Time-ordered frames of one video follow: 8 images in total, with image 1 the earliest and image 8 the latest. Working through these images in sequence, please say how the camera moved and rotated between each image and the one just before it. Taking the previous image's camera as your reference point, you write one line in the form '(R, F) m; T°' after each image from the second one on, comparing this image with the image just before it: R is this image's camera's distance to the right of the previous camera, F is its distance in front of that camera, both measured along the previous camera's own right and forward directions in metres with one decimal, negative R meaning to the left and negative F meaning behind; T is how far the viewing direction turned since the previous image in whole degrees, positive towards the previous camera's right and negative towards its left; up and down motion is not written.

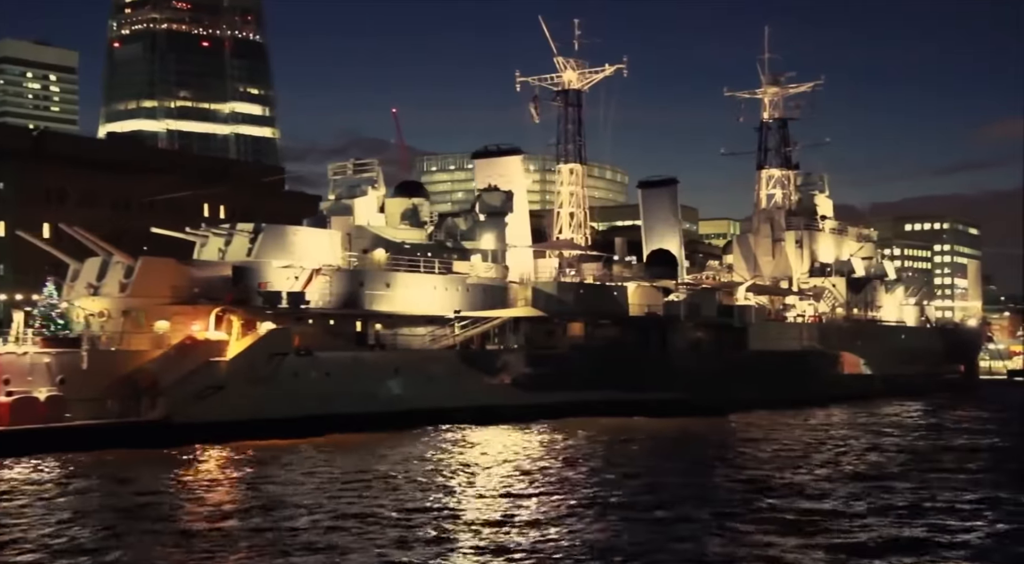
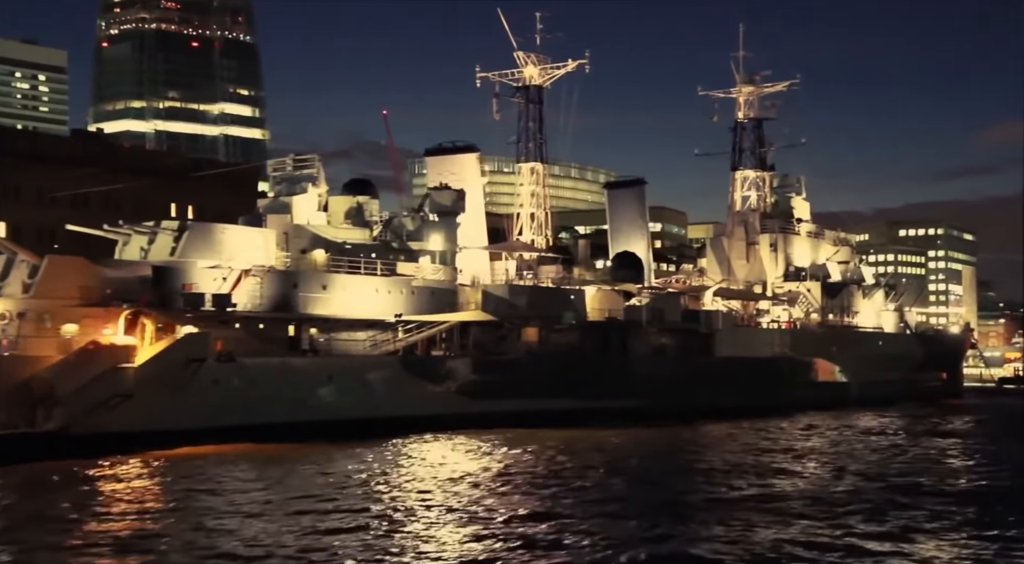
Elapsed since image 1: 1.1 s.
(+1.1, +1.7) m; 0°
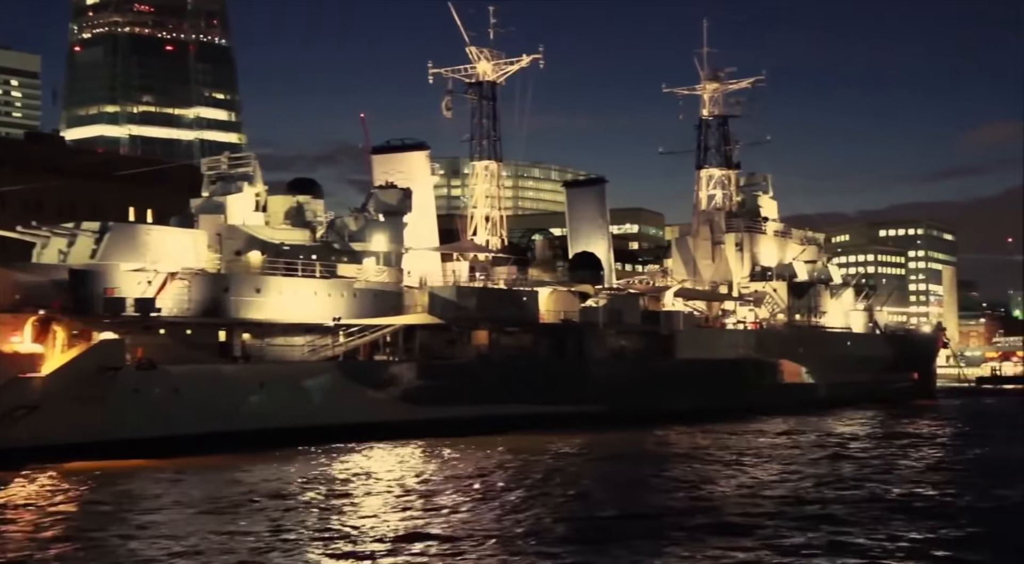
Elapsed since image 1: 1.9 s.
(+0.8, +1.3) m; +1°
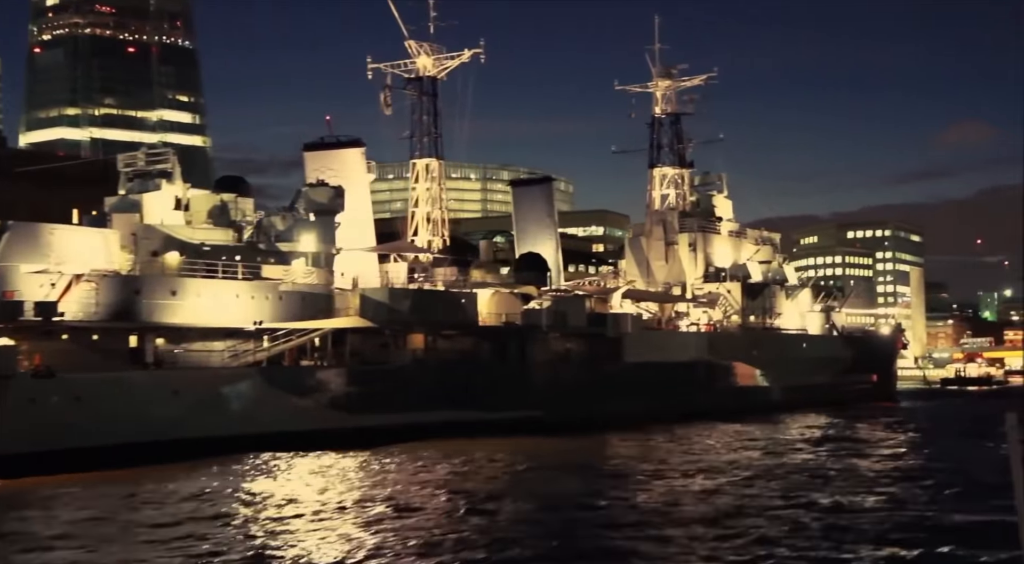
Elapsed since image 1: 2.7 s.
(+0.8, +1.4) m; +1°
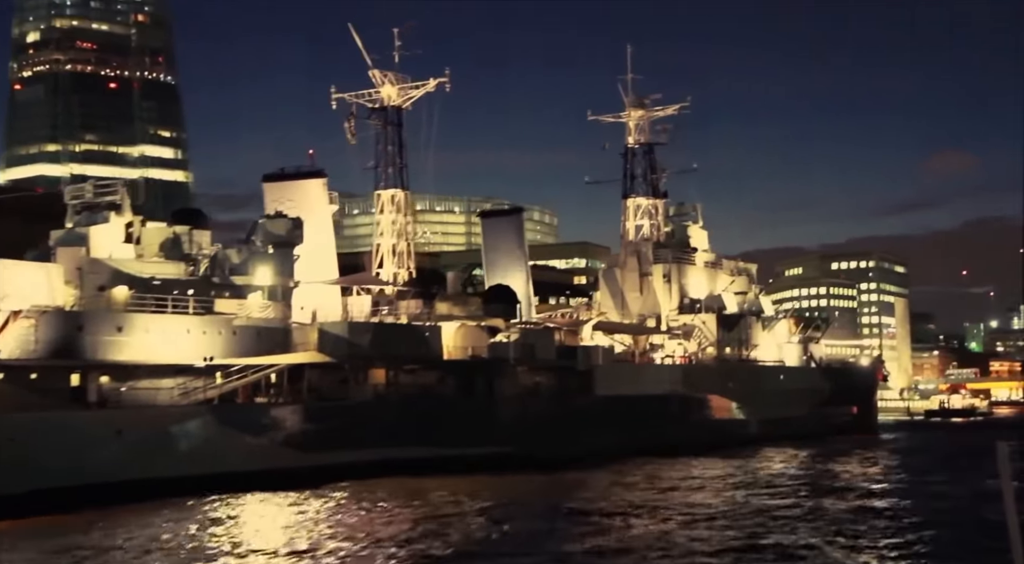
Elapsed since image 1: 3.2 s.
(+0.5, +0.9) m; +1°
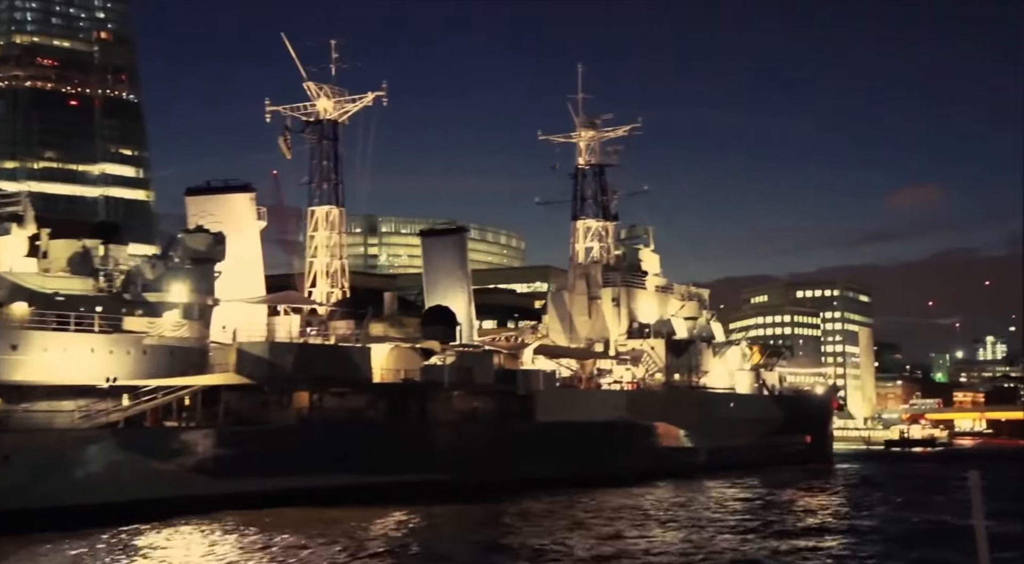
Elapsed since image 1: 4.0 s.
(+0.8, +1.5) m; +1°
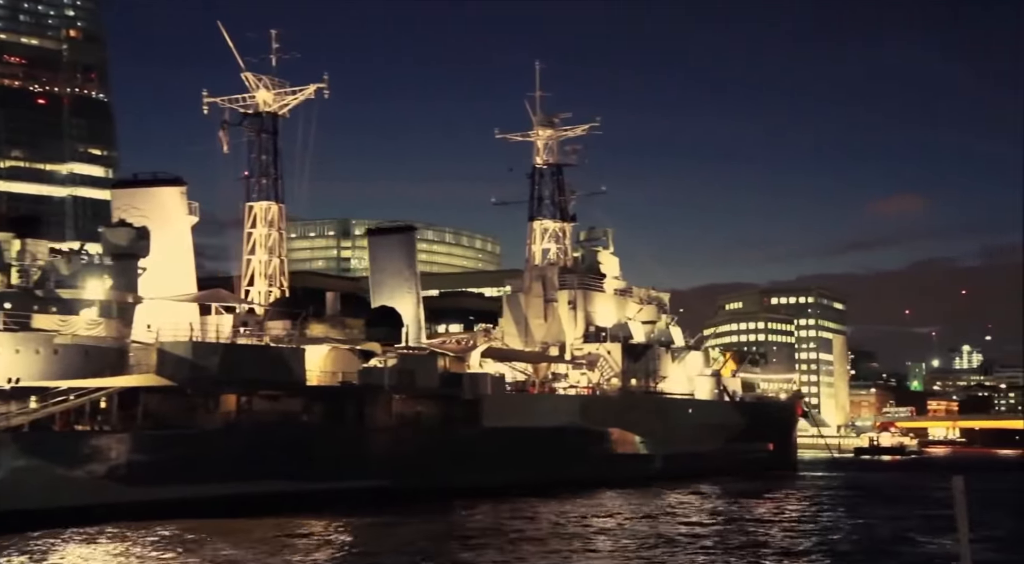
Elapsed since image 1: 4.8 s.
(+0.8, +1.5) m; +1°
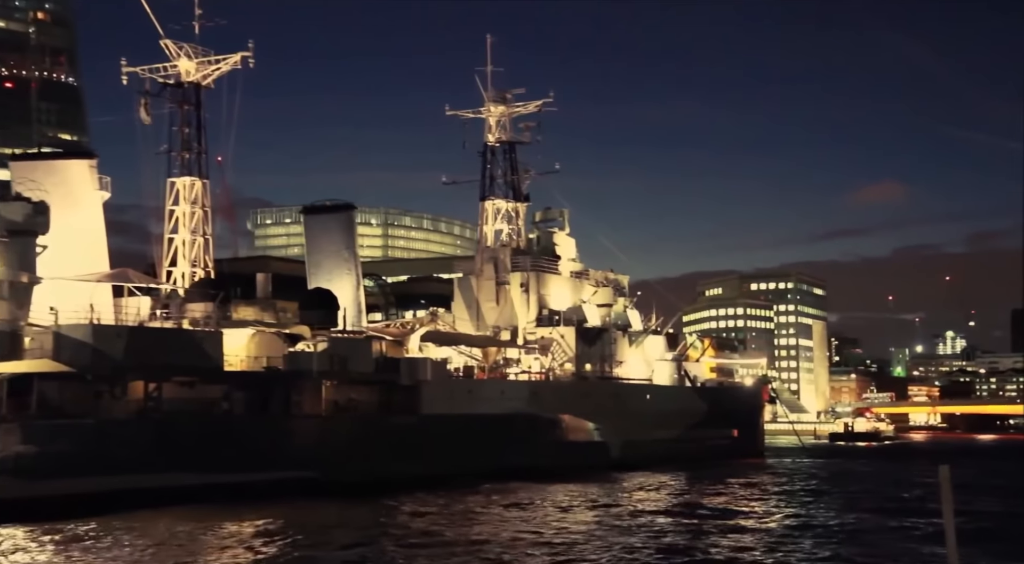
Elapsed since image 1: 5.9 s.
(+1.1, +2.1) m; +1°
